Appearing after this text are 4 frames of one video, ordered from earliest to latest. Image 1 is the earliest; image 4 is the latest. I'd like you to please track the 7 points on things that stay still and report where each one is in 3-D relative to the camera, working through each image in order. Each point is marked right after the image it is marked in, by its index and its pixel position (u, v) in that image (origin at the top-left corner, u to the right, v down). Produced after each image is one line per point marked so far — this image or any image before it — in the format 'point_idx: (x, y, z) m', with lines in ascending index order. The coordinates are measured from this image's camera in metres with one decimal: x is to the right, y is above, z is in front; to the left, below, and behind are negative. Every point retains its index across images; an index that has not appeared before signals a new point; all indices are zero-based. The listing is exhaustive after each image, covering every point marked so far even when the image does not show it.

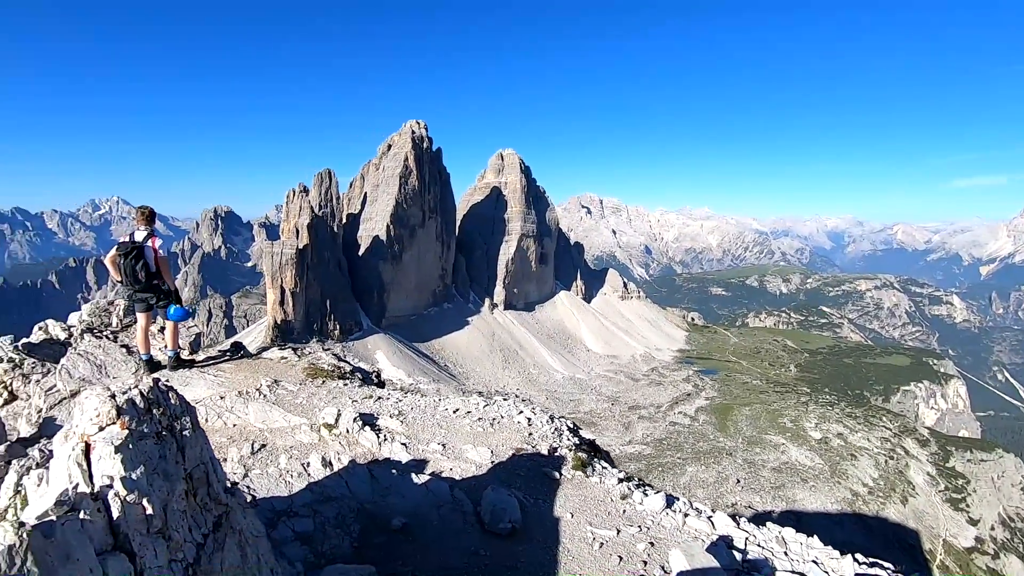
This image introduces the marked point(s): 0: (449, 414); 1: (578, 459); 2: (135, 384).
0: (-2.5, -4.9, +19.4) m
1: (+2.2, -5.8, +17.1) m
2: (-5.8, -1.5, +7.8) m
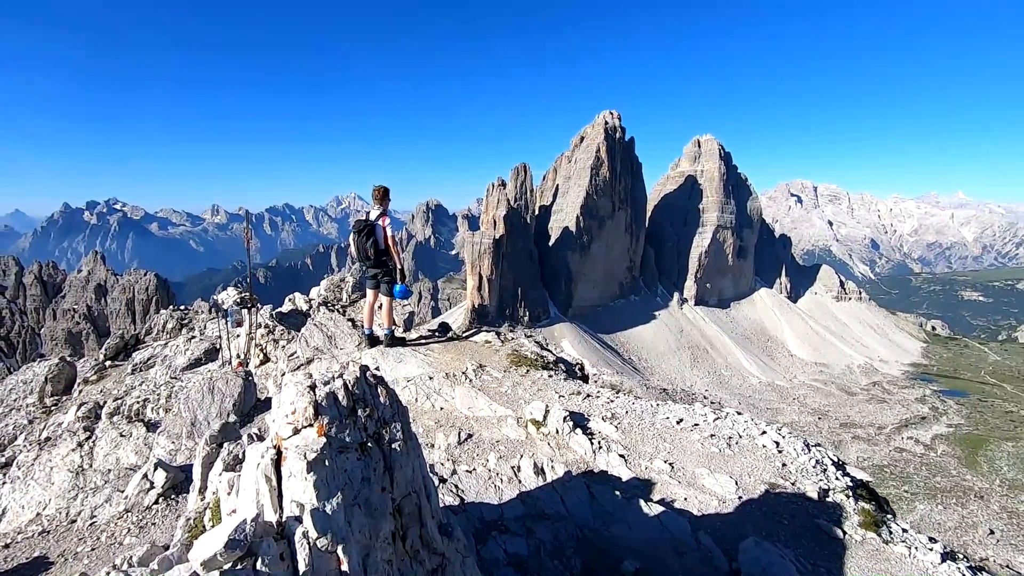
0: (+5.1, -4.4, +16.1) m
1: (+8.6, -5.5, +12.3) m
2: (-2.1, -1.0, +6.3) m
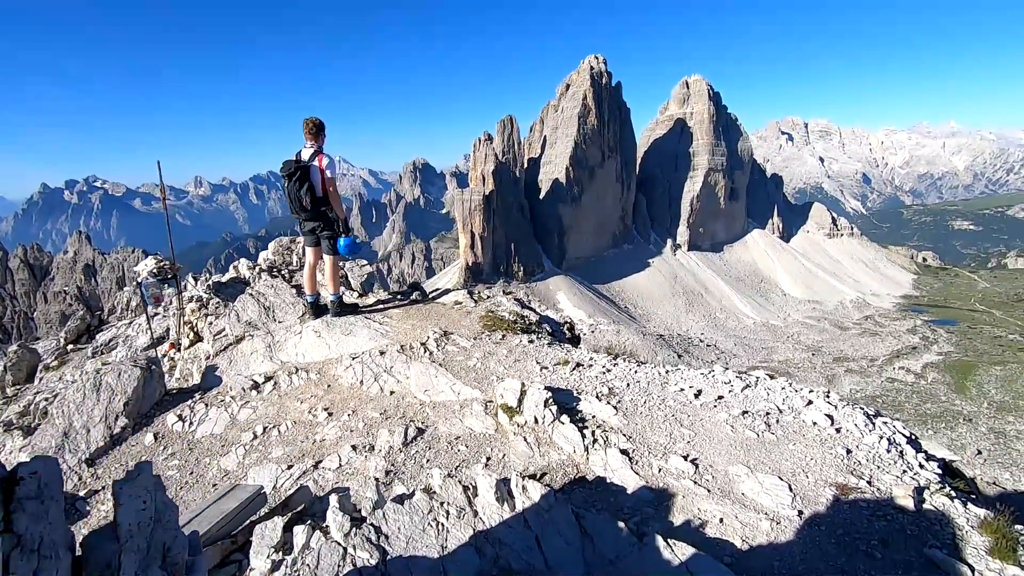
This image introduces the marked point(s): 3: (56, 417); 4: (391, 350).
0: (+4.2, -2.7, +12.2) m
1: (+7.9, -4.0, +8.5) m
2: (-3.0, -0.6, +2.1) m
3: (-11.8, -3.3, +13.0) m
4: (-3.8, -2.0, +15.8) m
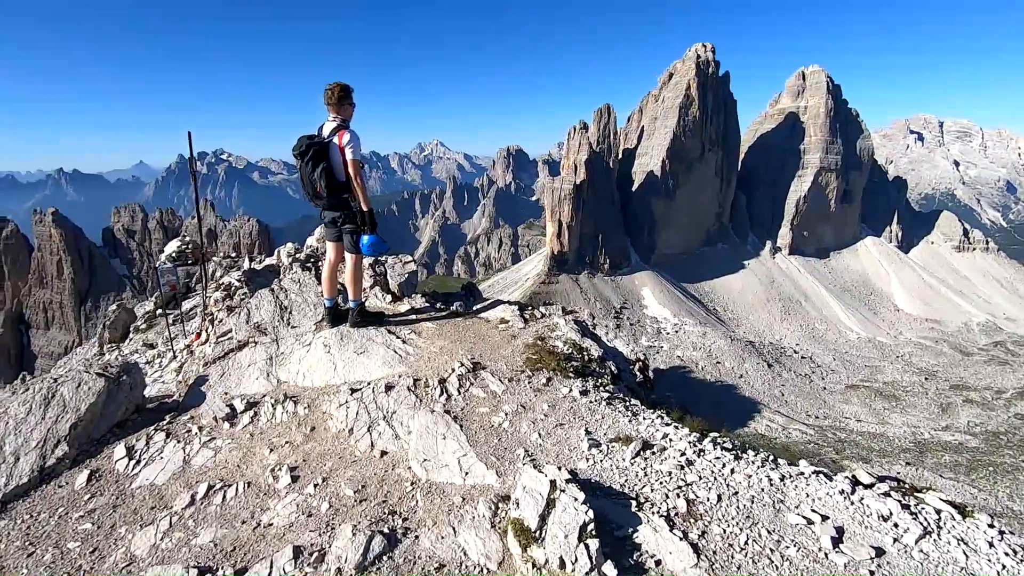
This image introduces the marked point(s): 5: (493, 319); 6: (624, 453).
0: (+4.5, -3.9, +7.4) m
1: (+7.4, -5.5, +3.2) m
2: (-4.1, -1.4, -1.5) m
3: (-11.2, -3.2, +10.7) m
4: (-2.7, -2.4, +12.2) m
5: (-0.6, -1.1, +17.5) m
6: (+2.1, -3.2, +9.8) m
